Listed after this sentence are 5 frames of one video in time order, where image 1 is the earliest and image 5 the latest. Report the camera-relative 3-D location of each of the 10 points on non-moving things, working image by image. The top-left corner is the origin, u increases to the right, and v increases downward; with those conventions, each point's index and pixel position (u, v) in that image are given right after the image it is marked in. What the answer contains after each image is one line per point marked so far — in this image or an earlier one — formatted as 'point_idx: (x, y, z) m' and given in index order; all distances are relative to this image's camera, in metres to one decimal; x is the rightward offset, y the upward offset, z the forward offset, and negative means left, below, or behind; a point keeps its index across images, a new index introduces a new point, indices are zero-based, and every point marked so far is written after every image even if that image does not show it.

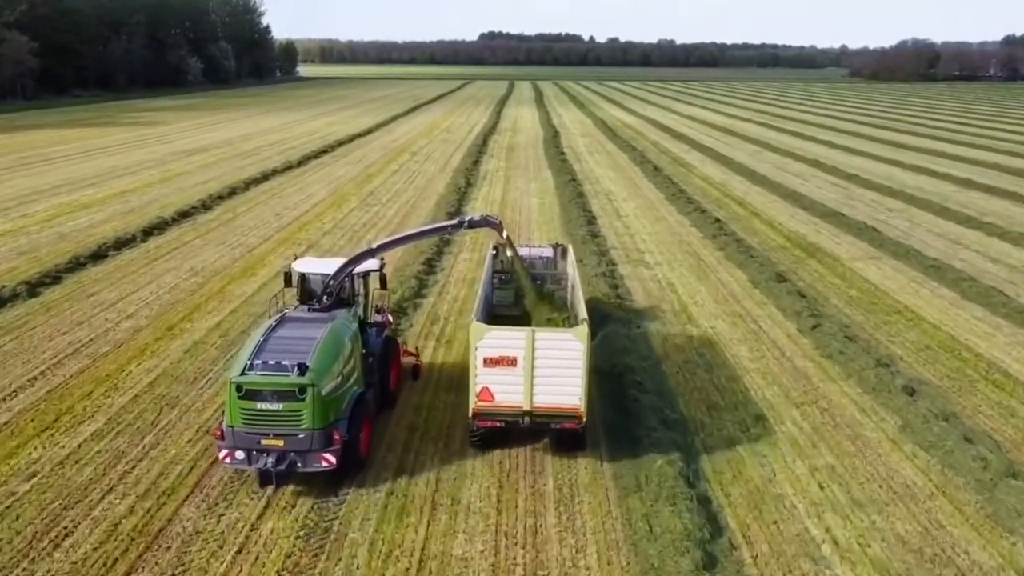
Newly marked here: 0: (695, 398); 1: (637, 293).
0: (+2.8, -1.7, +12.5) m
1: (+2.9, 0.0, +18.4) m
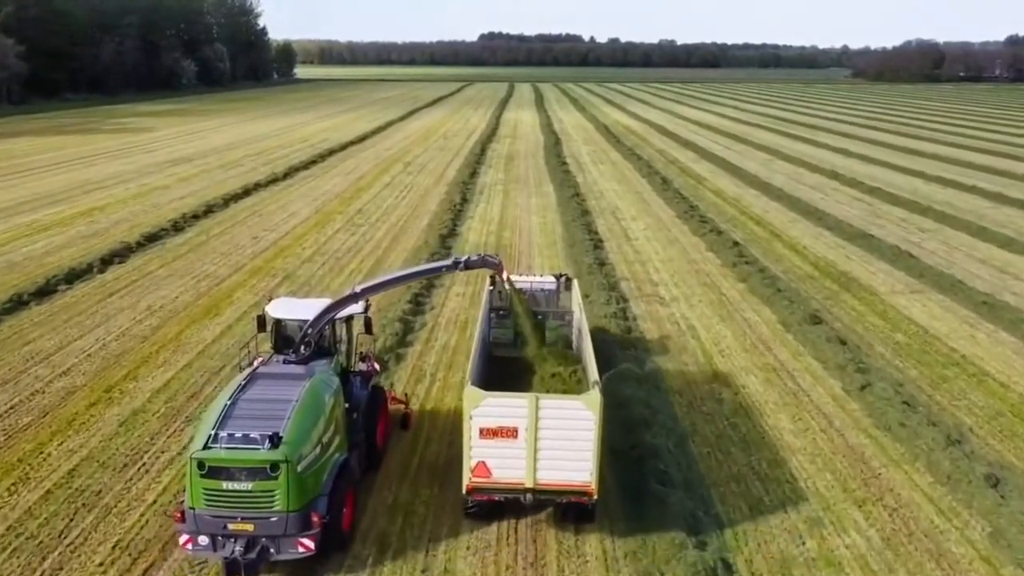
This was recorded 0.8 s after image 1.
0: (+2.8, -2.6, +10.2) m
1: (+2.8, -0.9, +16.2) m
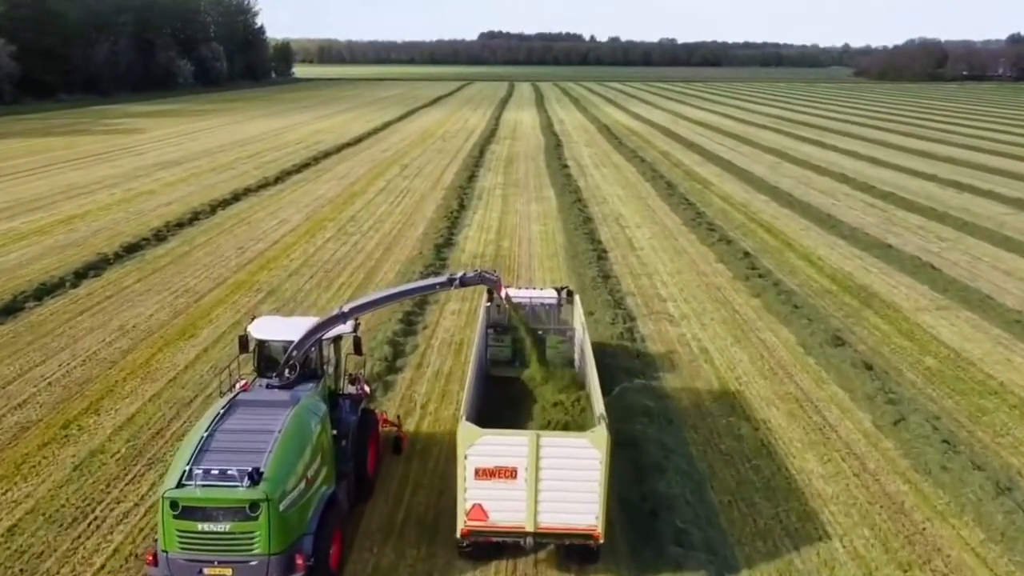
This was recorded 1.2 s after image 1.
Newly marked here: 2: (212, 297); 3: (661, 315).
0: (+2.7, -2.9, +9.0) m
1: (+2.8, -1.2, +15.0) m
2: (-6.7, -0.2, +18.3) m
3: (+3.2, -0.6, +17.2) m
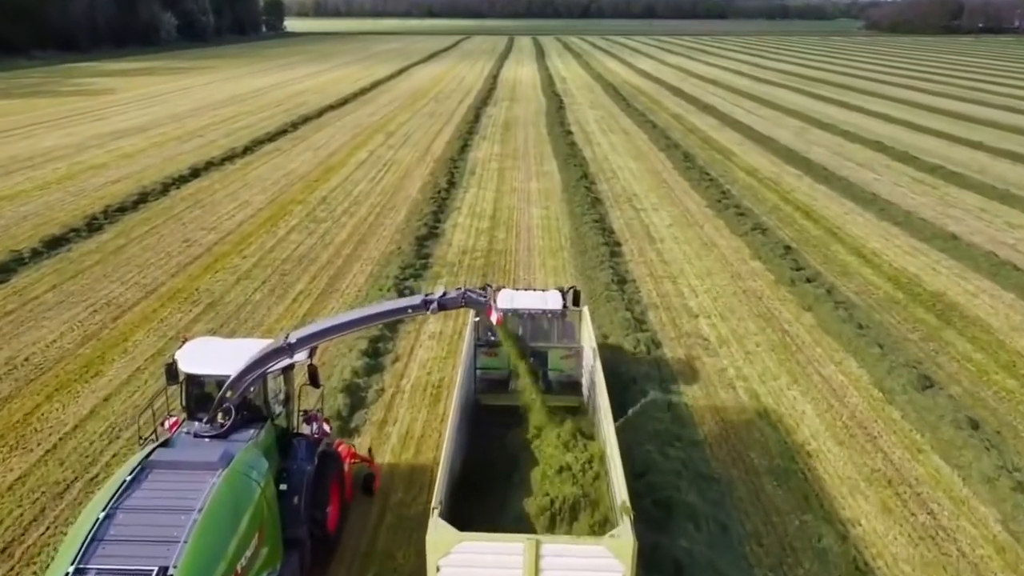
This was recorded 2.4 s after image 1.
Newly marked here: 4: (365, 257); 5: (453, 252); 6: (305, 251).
0: (+2.6, -3.6, +5.7) m
1: (+2.7, -1.6, +11.6) m
2: (-6.8, -0.4, +14.9) m
3: (+3.1, -0.8, +13.8) m
4: (-3.2, +0.7, +18.0) m
5: (-1.4, +0.8, +18.7) m
6: (-4.7, +0.8, +18.5) m
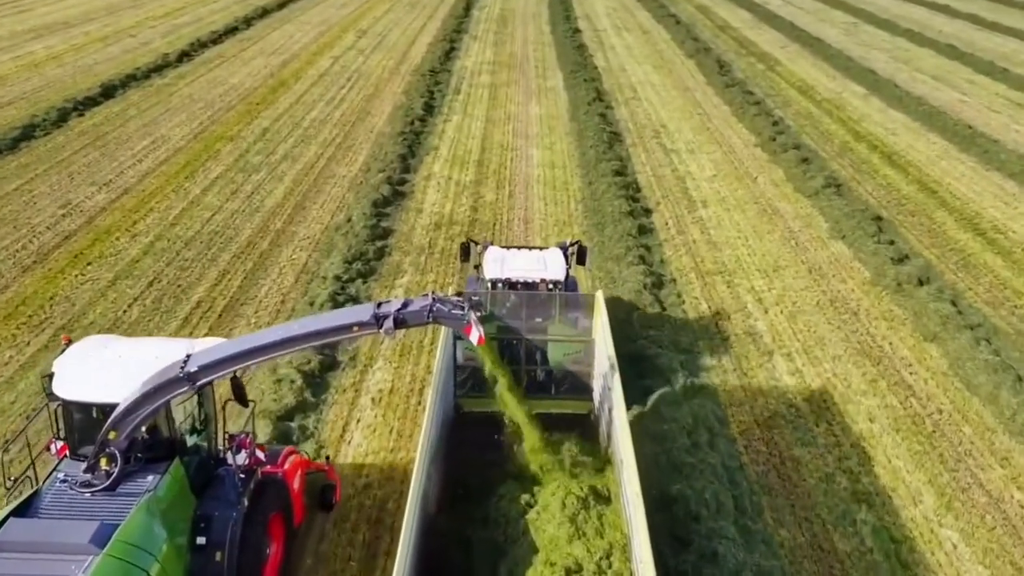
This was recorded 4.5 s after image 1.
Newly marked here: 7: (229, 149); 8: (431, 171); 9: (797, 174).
0: (+2.5, -5.2, +1.6) m
1: (+2.5, -2.3, +7.1) m
2: (-7.0, -0.7, +10.2) m
3: (+2.9, -1.3, +9.2) m
4: (-3.4, +0.8, +13.2) m
5: (-1.5, +1.1, +13.8) m
6: (-4.8, +1.1, +13.6) m
7: (-6.0, +3.1, +17.4) m
8: (-1.6, +2.3, +16.0) m
9: (+5.5, +2.2, +15.7) m
